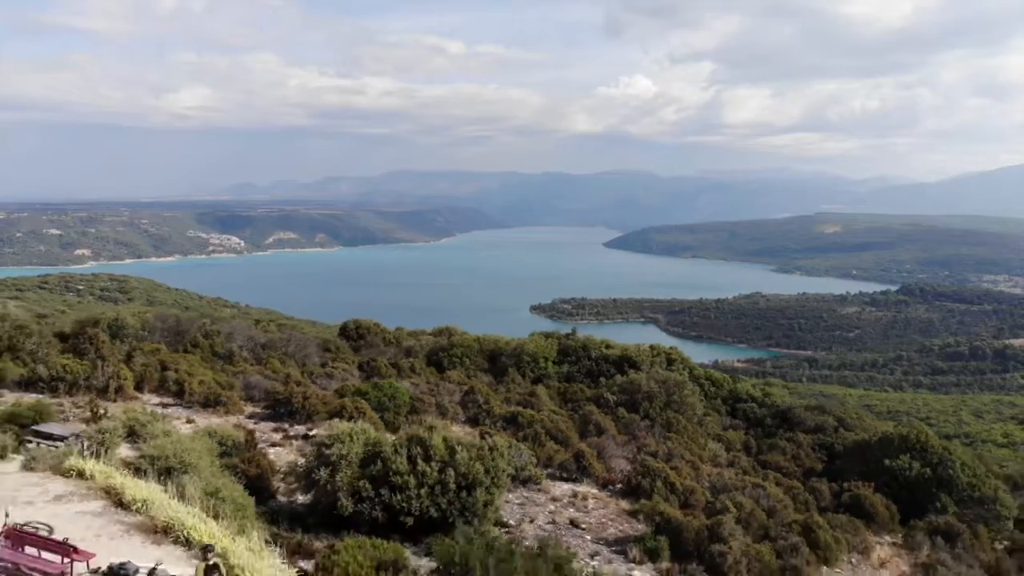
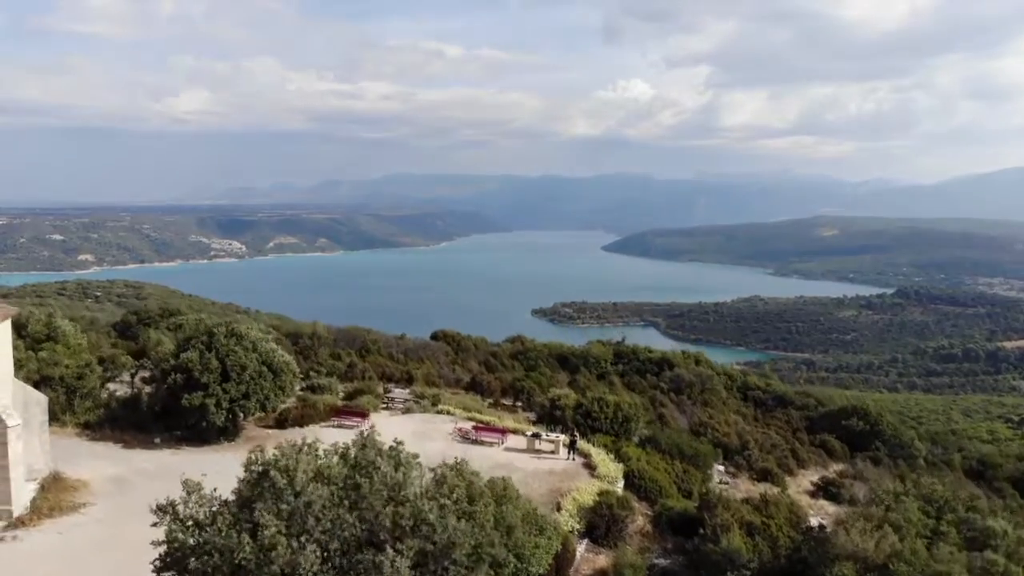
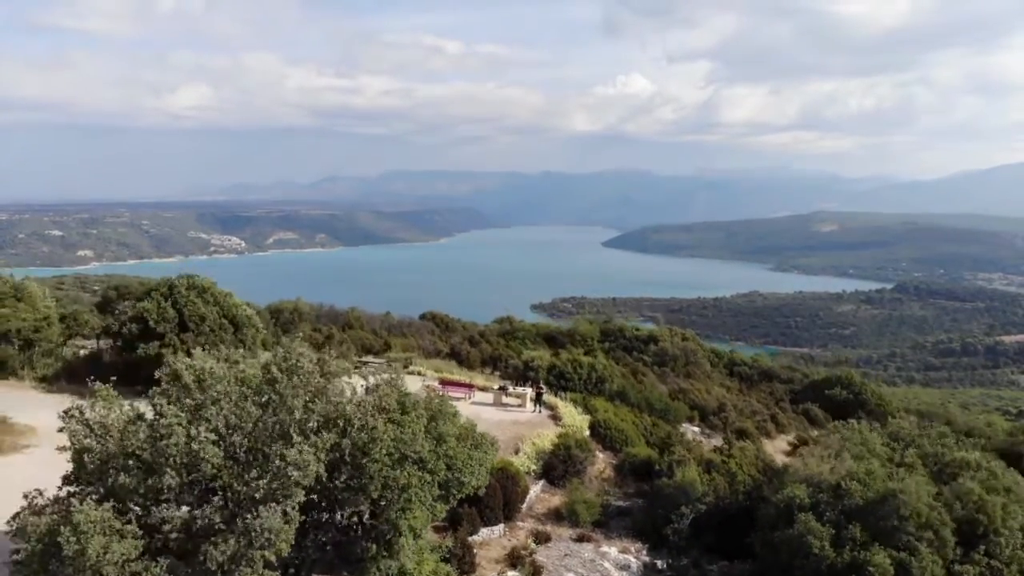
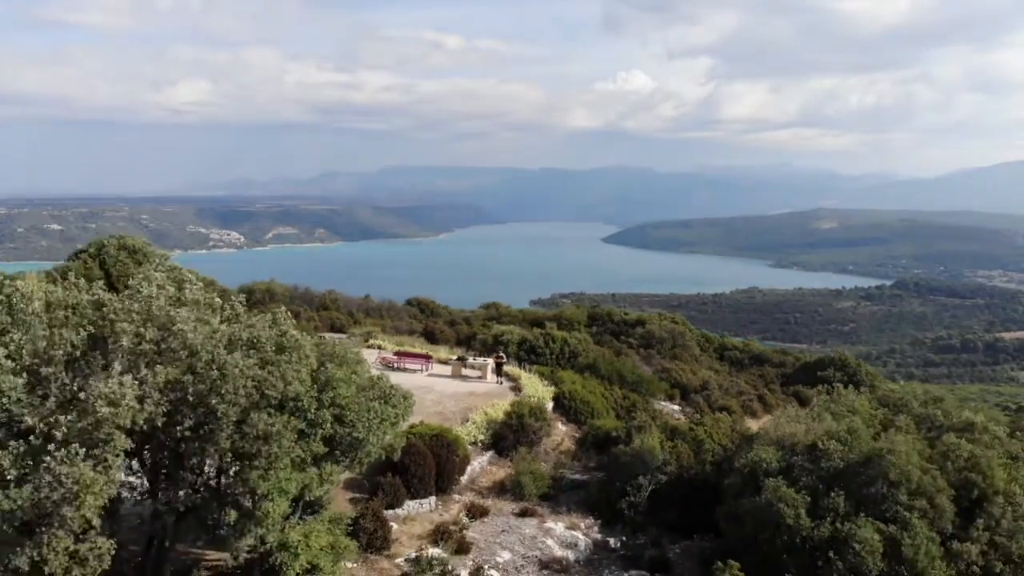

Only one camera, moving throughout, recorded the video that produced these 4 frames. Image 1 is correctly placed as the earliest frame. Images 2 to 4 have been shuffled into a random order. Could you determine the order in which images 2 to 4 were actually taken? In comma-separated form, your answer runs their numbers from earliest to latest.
4, 3, 2
